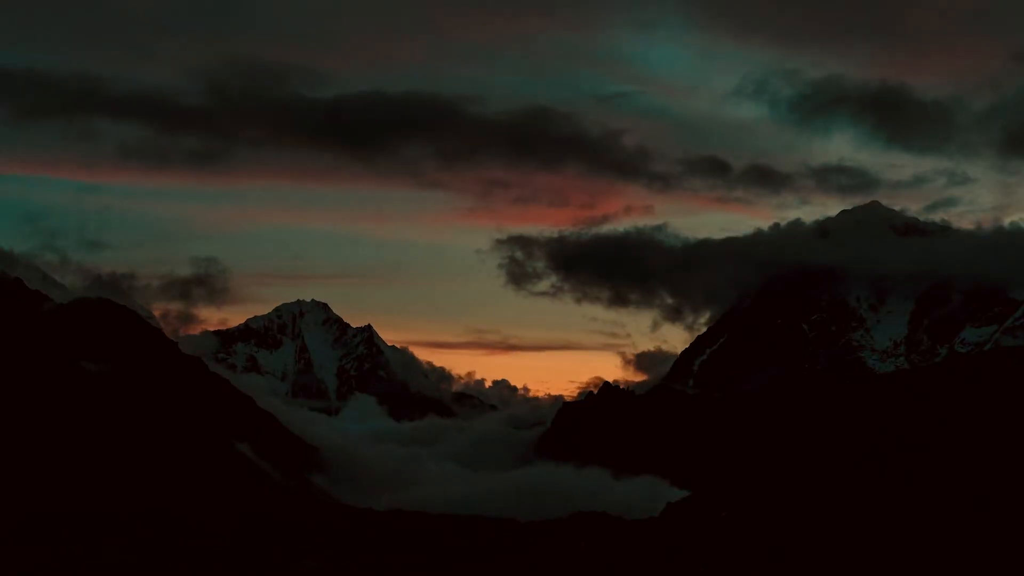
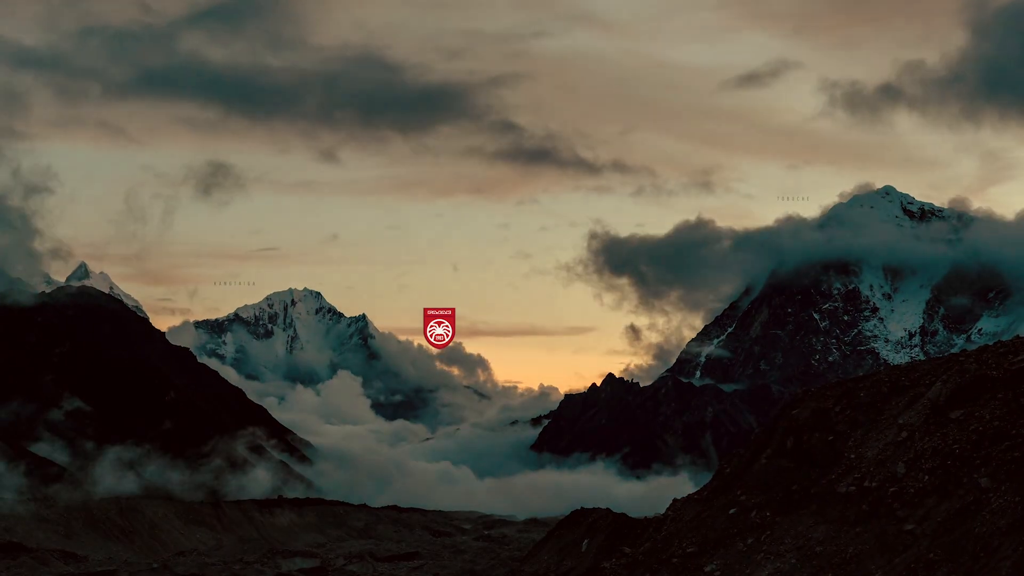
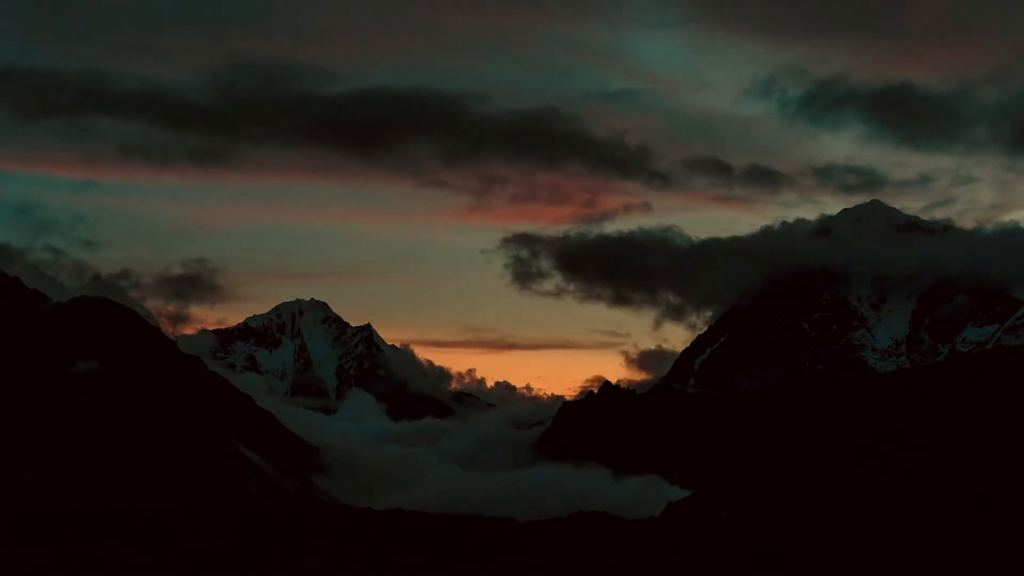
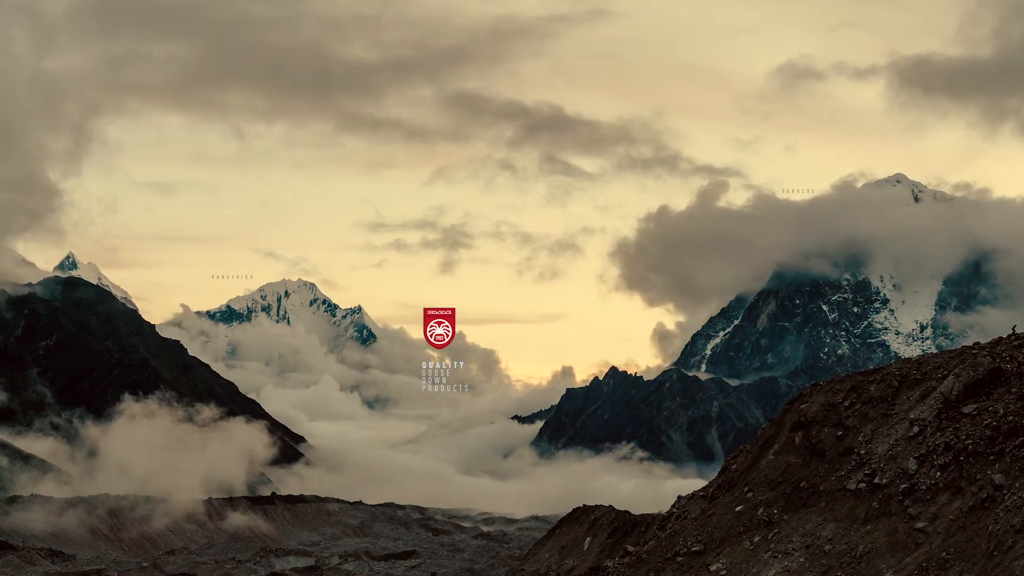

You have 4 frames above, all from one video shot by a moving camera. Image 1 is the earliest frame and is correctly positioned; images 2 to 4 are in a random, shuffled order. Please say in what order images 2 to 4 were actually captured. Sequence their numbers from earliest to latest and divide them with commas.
3, 2, 4
